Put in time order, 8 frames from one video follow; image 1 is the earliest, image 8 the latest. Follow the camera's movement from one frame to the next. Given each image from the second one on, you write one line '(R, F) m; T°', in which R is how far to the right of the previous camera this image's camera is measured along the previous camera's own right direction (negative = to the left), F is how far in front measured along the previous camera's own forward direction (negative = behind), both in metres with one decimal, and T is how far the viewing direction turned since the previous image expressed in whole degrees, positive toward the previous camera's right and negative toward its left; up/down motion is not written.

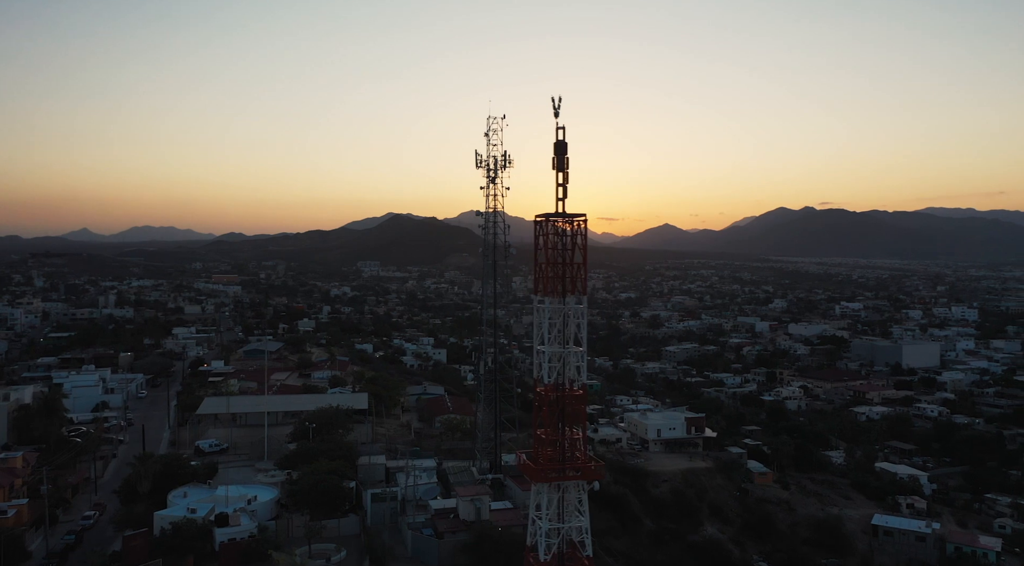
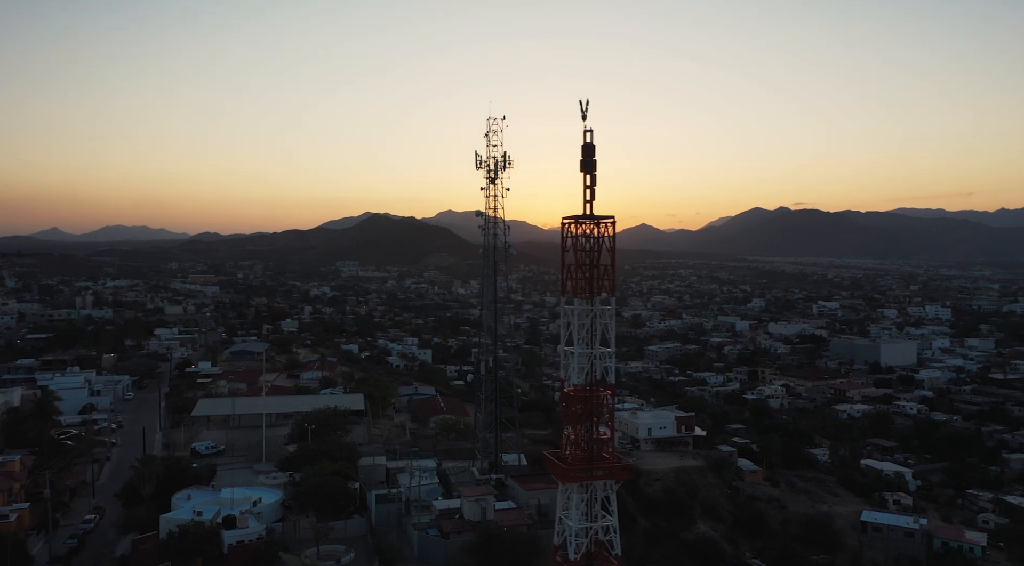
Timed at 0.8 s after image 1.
(-0.6, -0.1) m; +2°
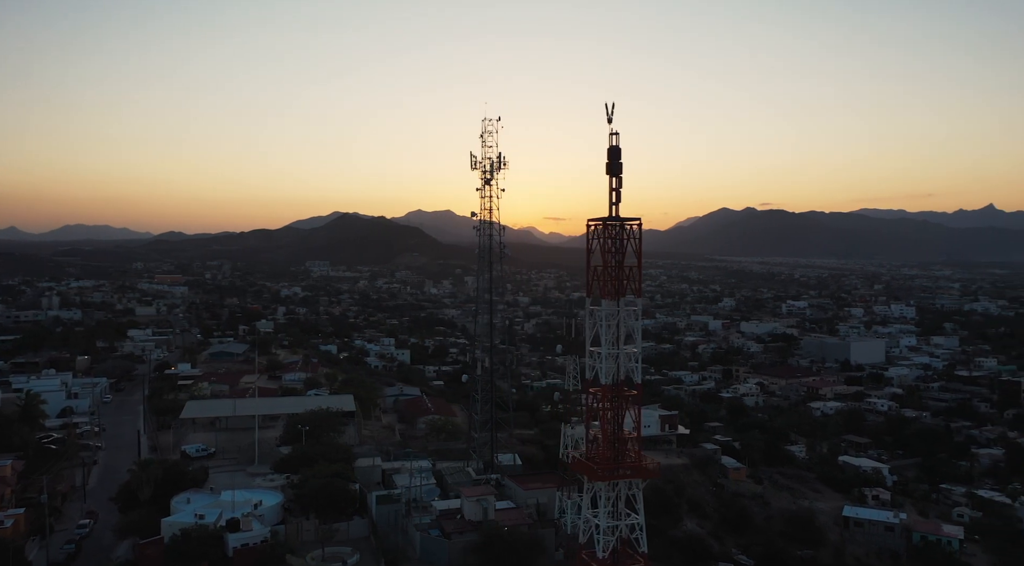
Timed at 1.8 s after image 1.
(-0.7, -0.1) m; +2°
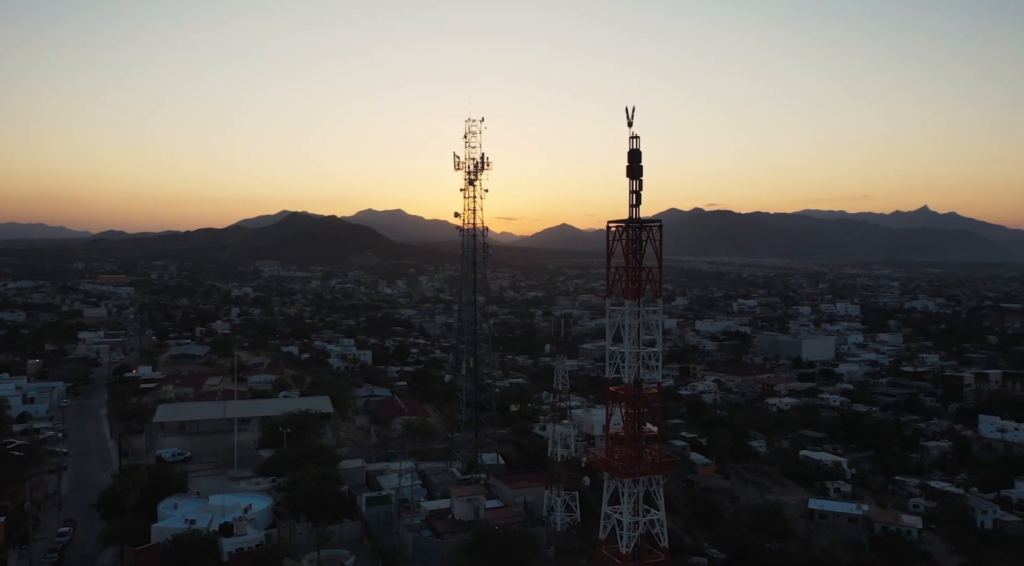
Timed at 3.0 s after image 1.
(-0.8, -0.1) m; +4°
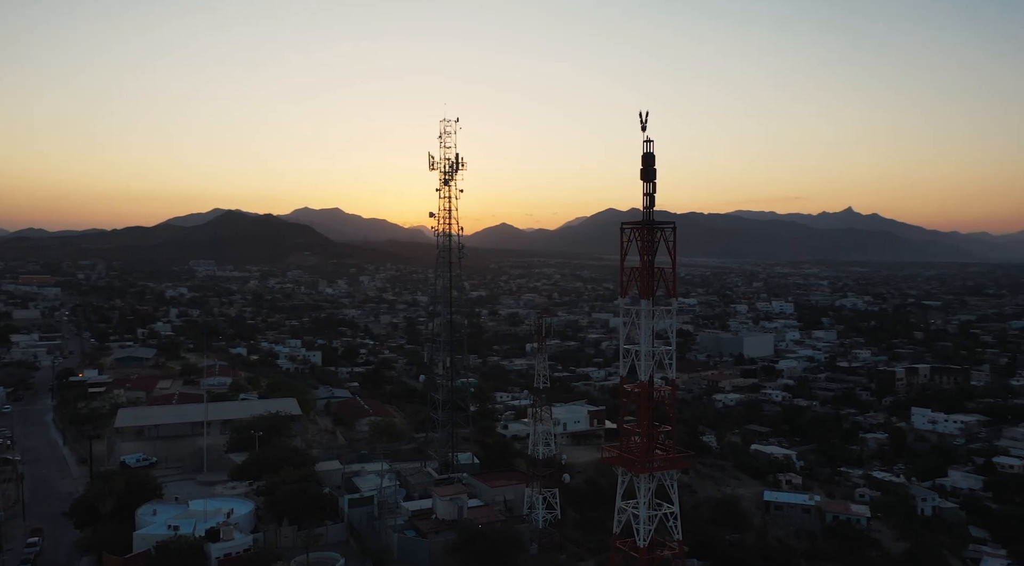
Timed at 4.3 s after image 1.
(-0.9, -0.1) m; +5°
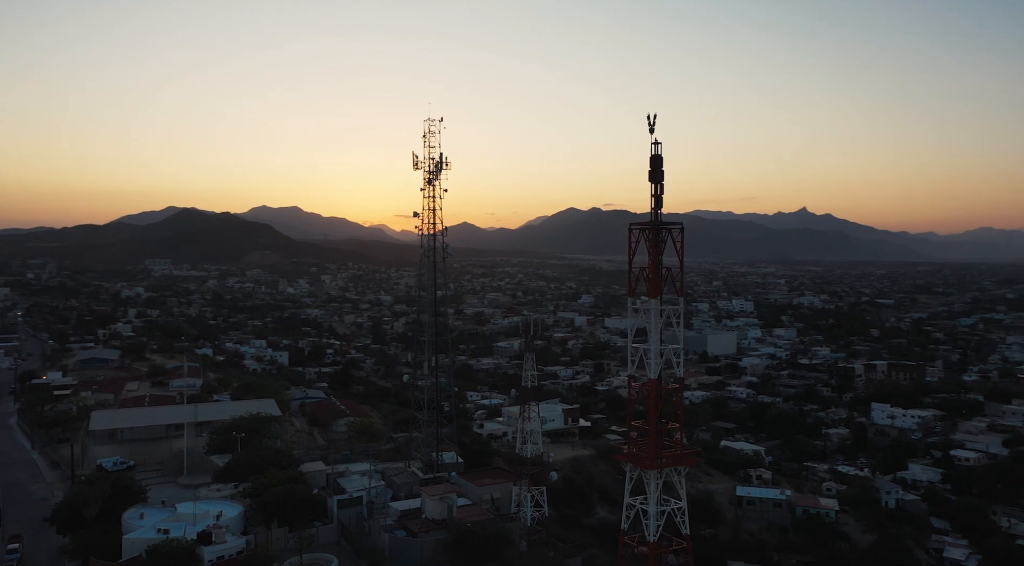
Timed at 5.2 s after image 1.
(-0.6, -0.1) m; +3°
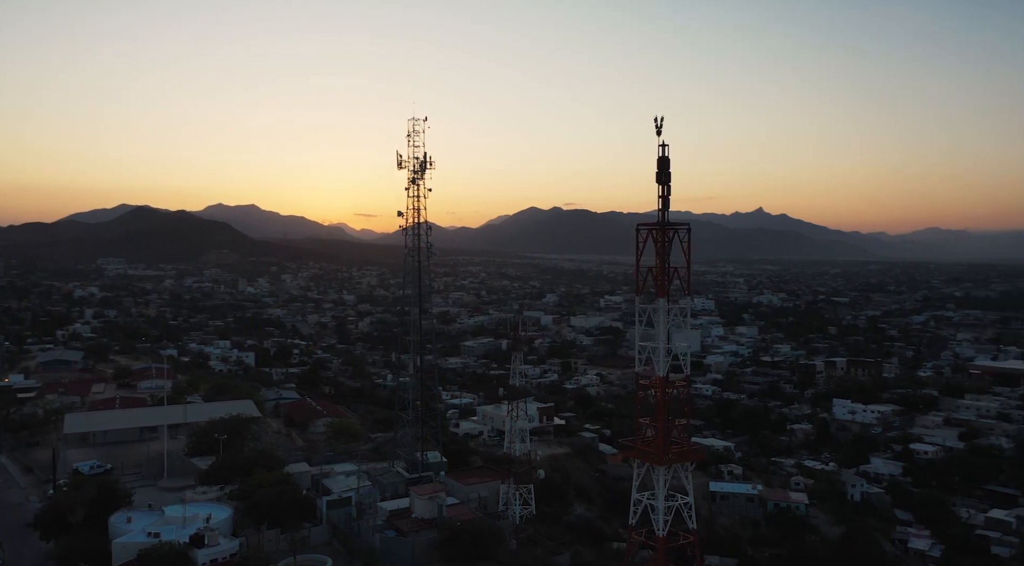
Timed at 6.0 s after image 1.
(-0.6, -0.1) m; +3°
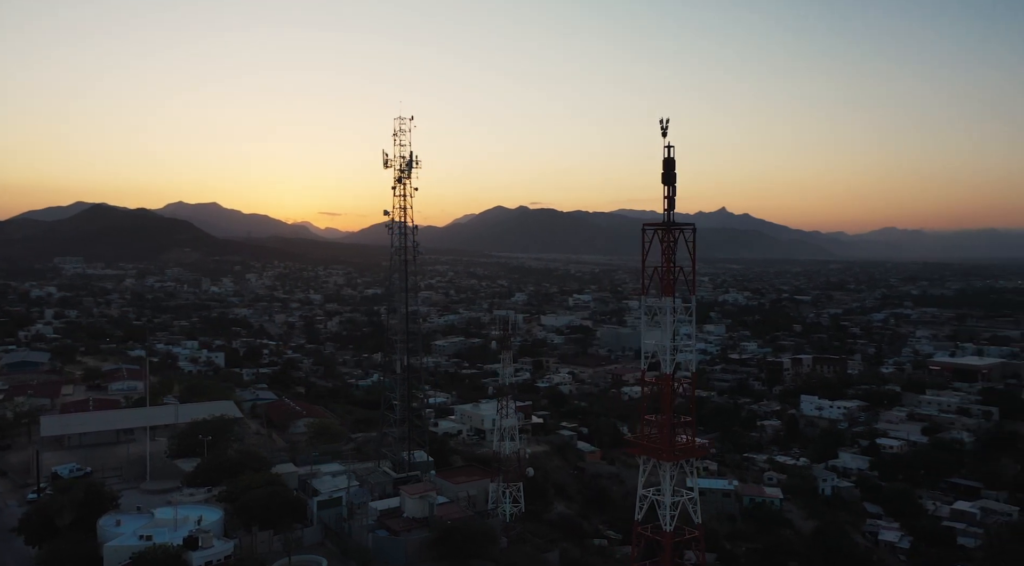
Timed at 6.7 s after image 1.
(-0.5, 0.0) m; +3°
